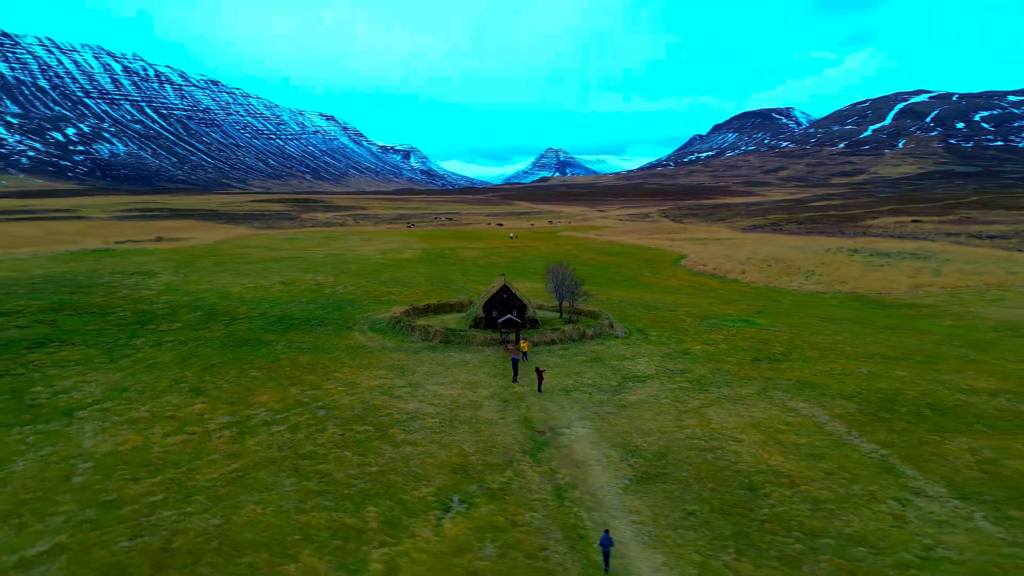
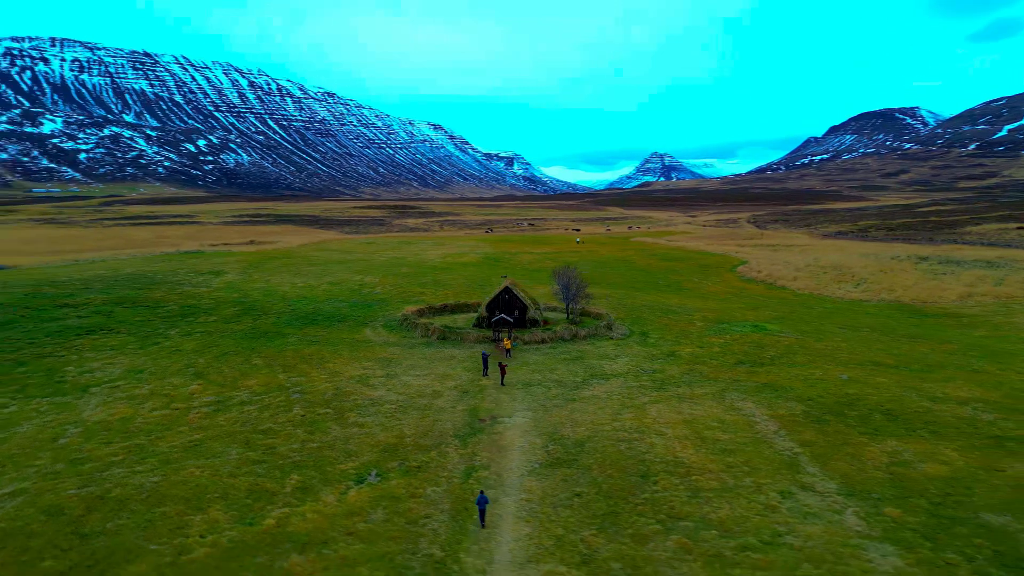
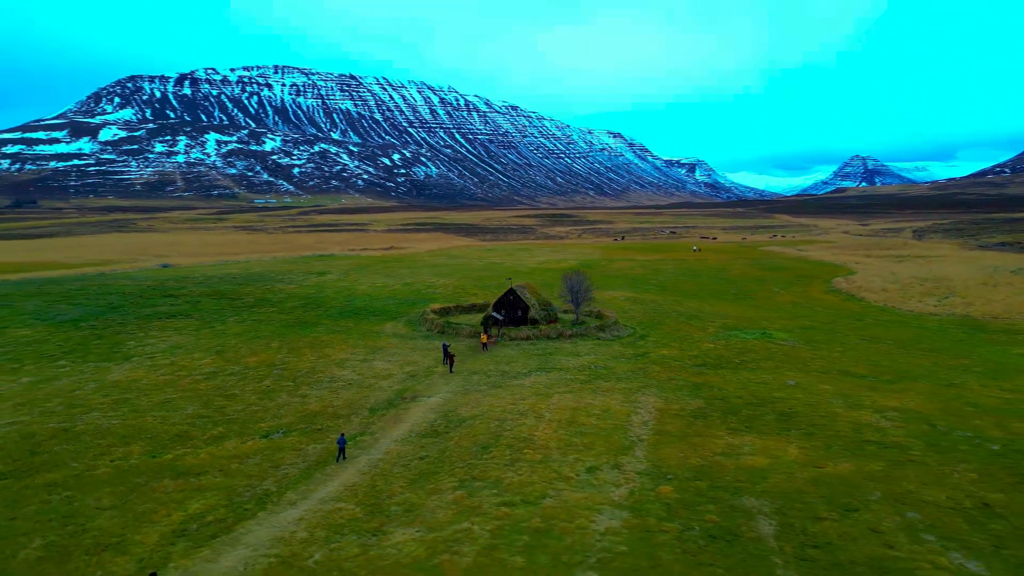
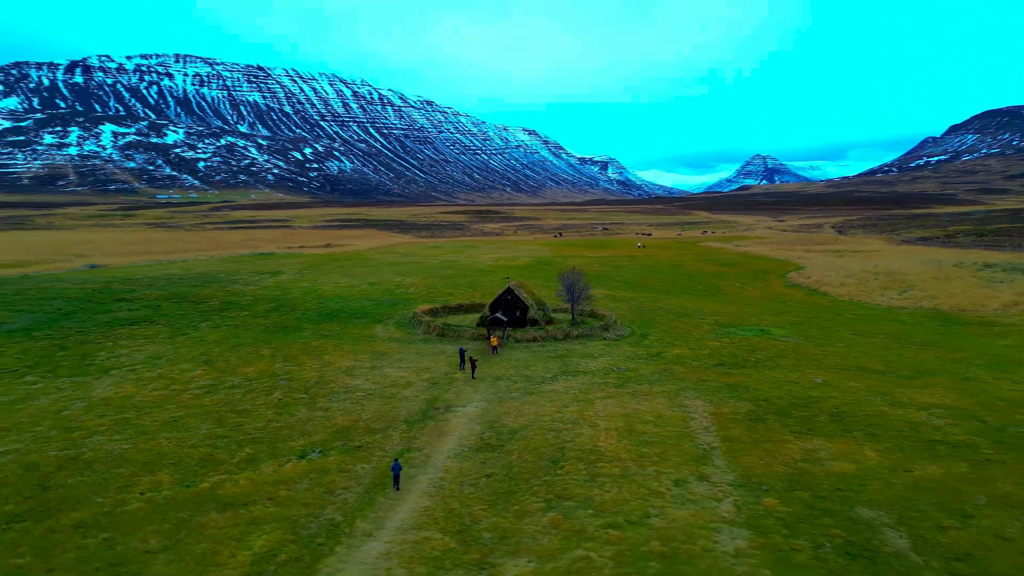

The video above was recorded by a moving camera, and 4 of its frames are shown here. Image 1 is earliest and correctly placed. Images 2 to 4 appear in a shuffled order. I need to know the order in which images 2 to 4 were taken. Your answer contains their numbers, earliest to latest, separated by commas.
2, 4, 3
